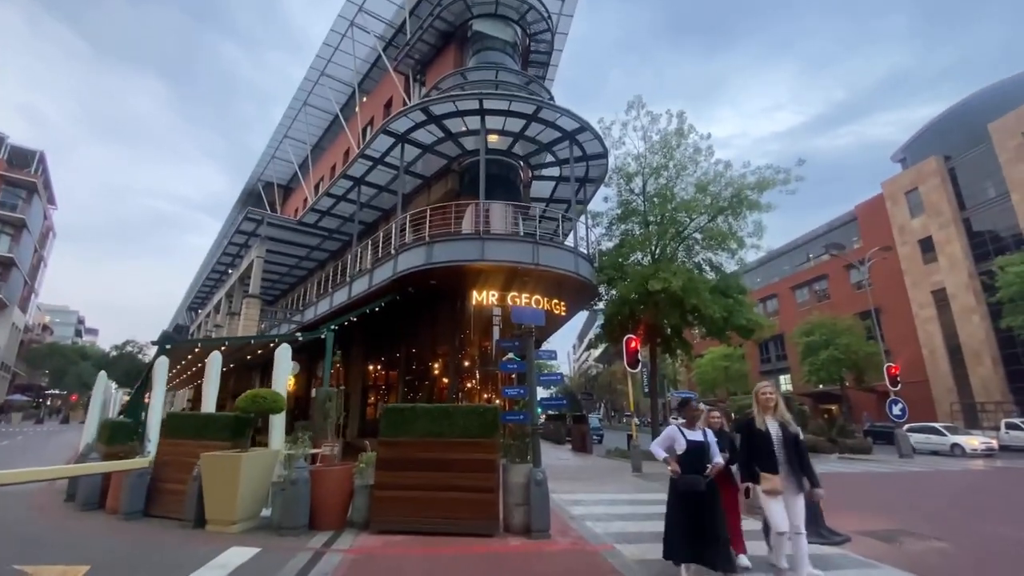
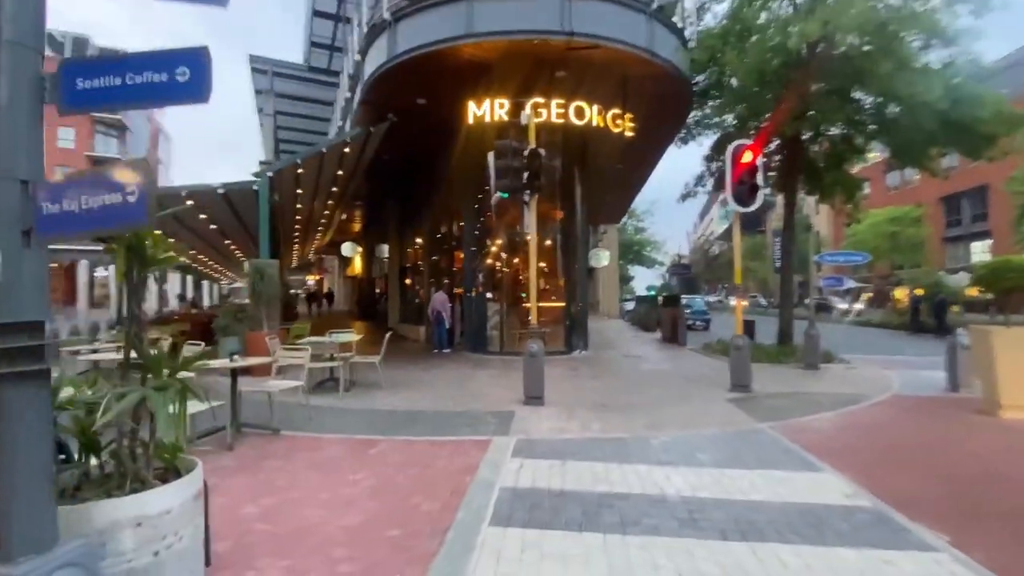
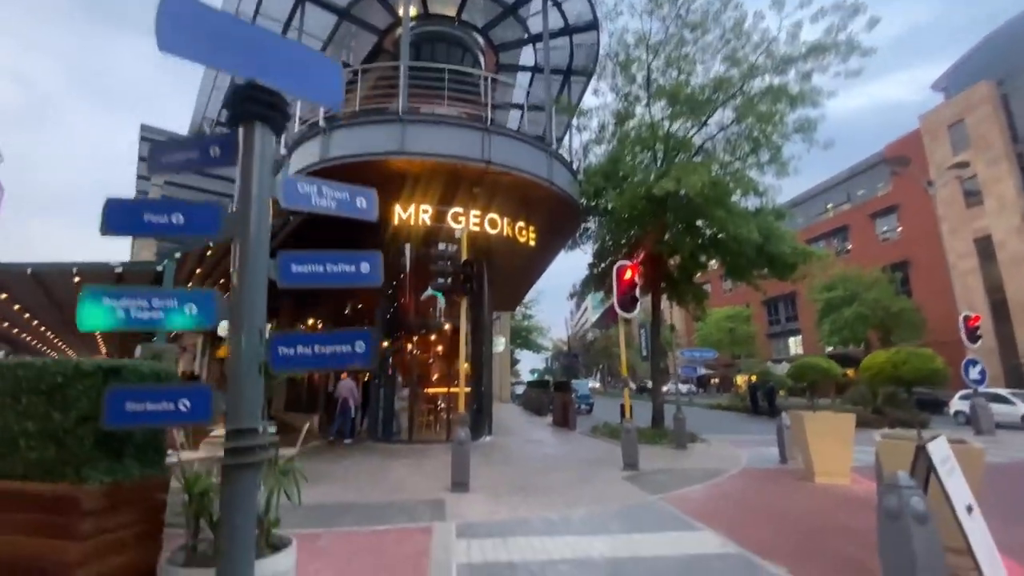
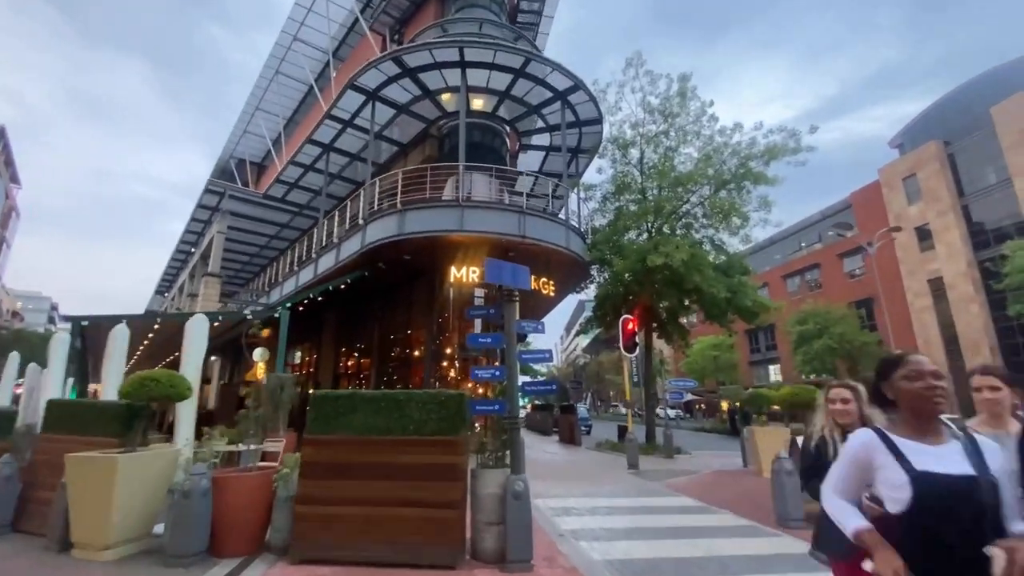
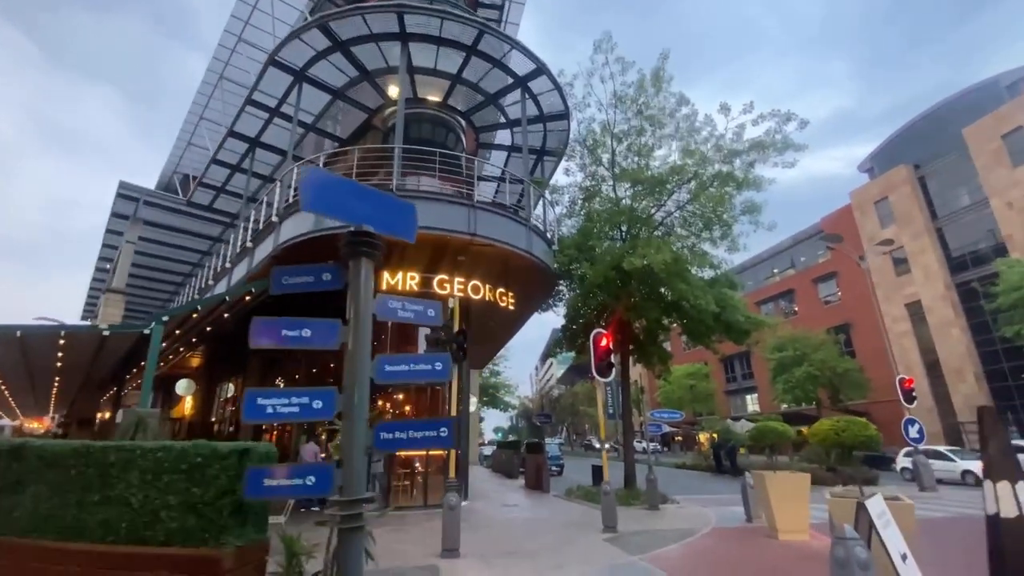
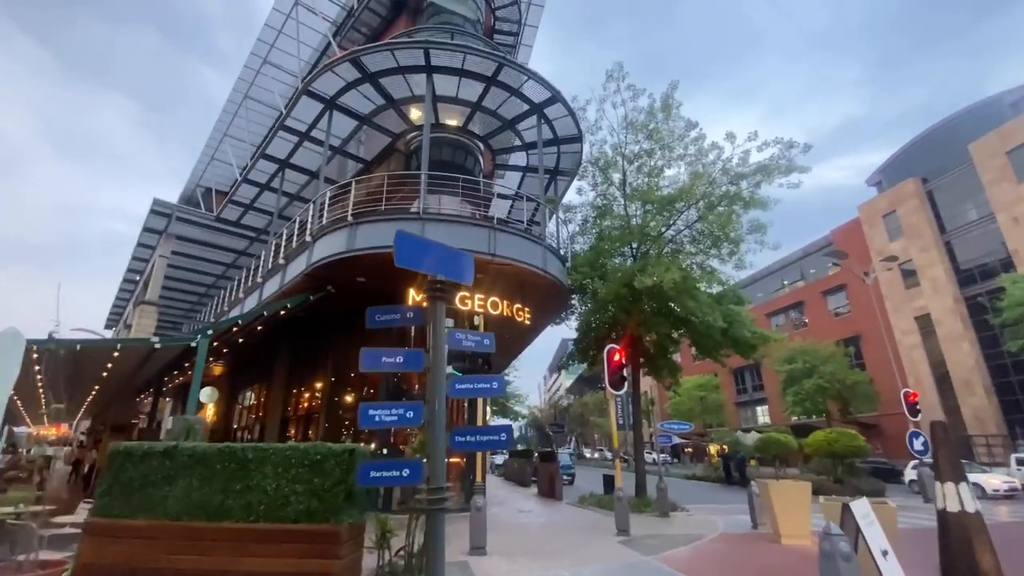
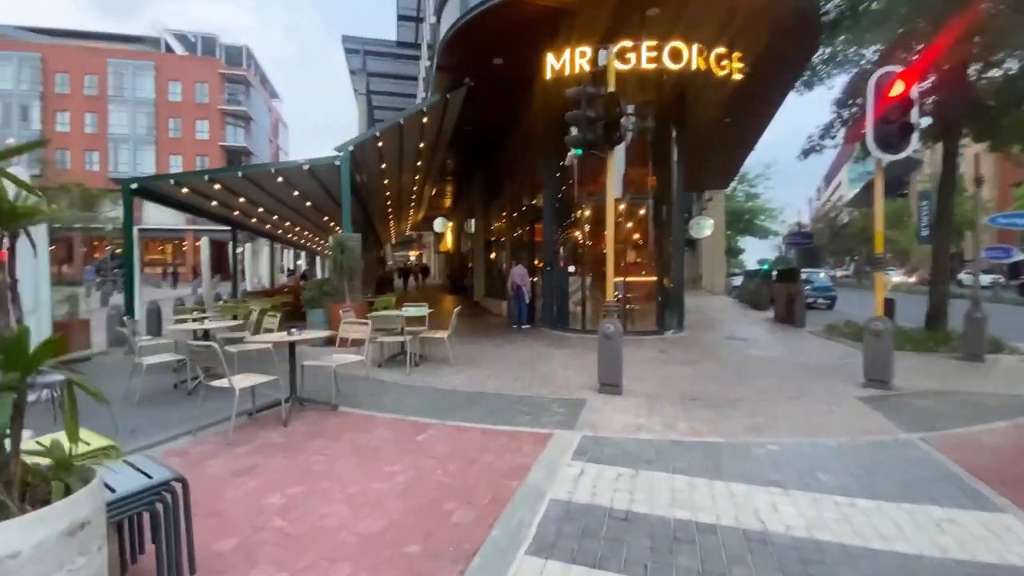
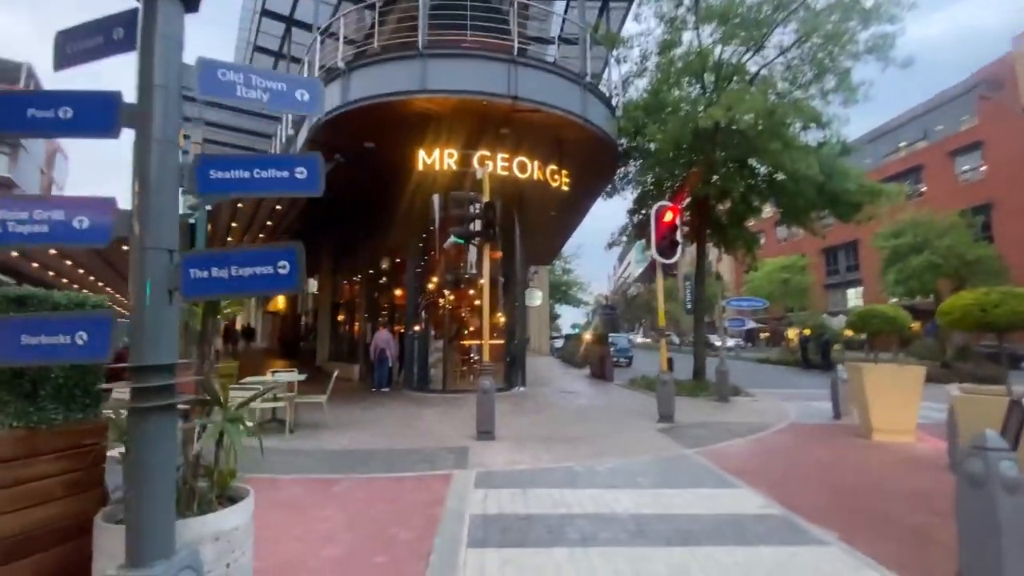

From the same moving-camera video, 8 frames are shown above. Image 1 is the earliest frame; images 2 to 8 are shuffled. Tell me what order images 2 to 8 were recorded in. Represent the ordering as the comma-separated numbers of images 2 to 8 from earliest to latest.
4, 6, 5, 3, 8, 2, 7
